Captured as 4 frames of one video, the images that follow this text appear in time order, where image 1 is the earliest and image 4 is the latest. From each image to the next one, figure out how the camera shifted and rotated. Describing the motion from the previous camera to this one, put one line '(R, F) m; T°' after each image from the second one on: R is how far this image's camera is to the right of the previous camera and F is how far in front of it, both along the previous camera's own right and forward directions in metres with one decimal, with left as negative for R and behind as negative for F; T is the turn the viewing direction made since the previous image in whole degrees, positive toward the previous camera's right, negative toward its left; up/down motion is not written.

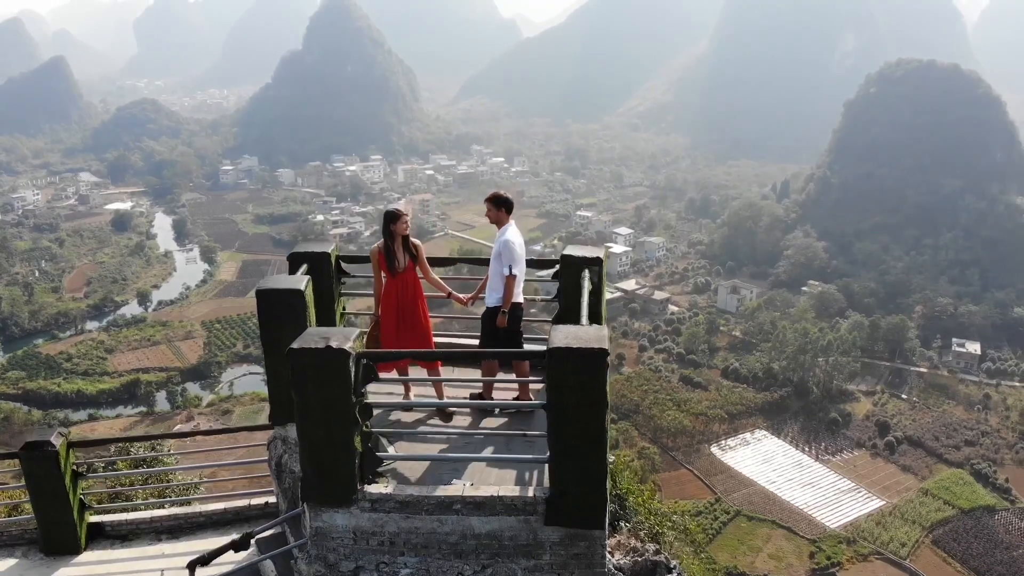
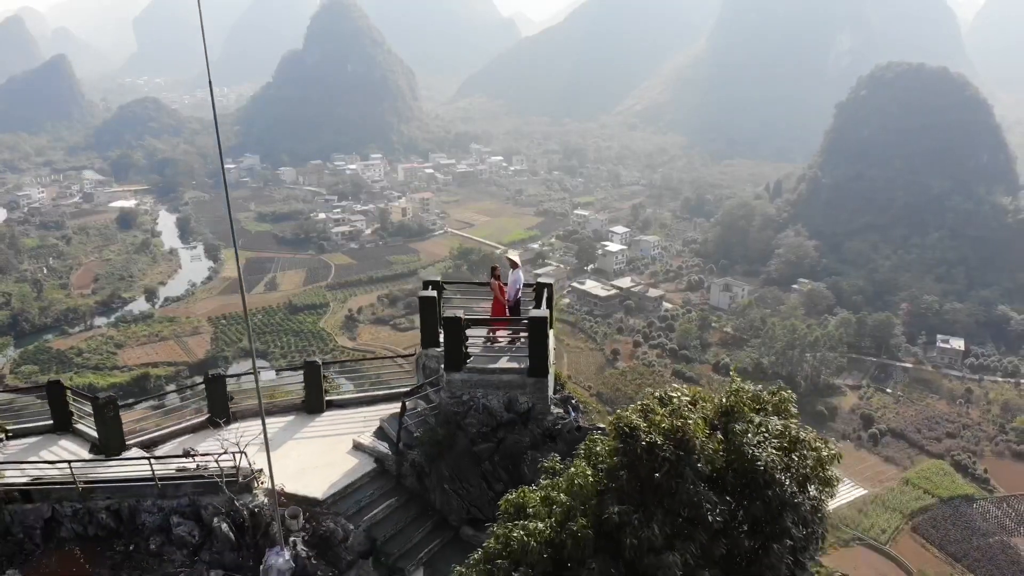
(0.0, -0.9) m; 0°
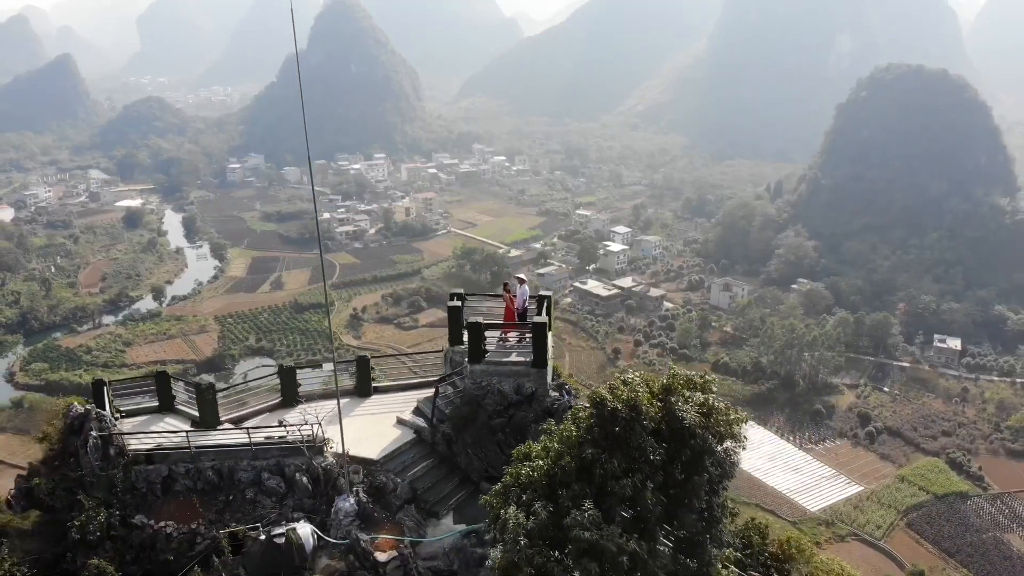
(0.0, -0.4) m; 0°
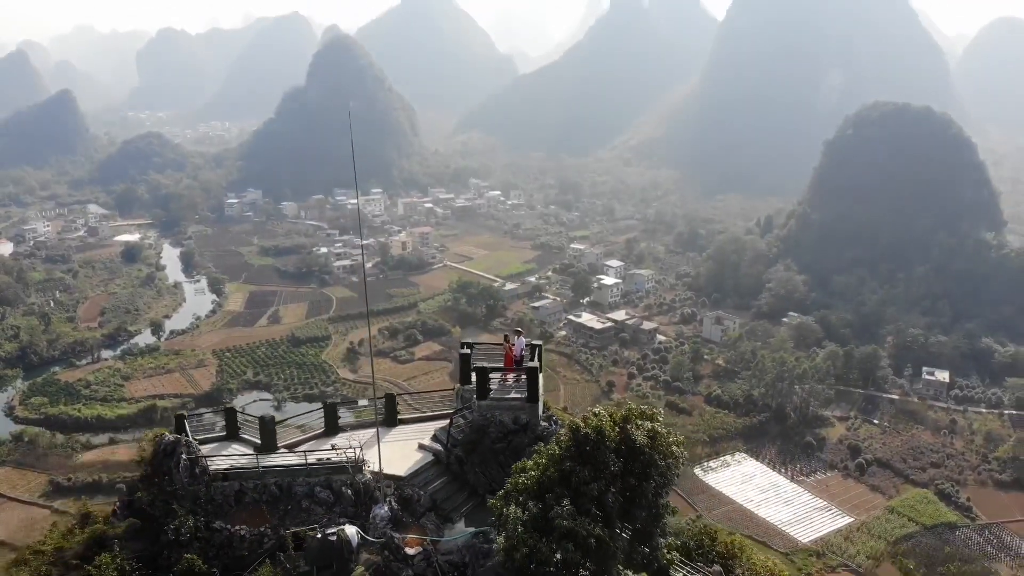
(0.0, -0.5) m; 0°
